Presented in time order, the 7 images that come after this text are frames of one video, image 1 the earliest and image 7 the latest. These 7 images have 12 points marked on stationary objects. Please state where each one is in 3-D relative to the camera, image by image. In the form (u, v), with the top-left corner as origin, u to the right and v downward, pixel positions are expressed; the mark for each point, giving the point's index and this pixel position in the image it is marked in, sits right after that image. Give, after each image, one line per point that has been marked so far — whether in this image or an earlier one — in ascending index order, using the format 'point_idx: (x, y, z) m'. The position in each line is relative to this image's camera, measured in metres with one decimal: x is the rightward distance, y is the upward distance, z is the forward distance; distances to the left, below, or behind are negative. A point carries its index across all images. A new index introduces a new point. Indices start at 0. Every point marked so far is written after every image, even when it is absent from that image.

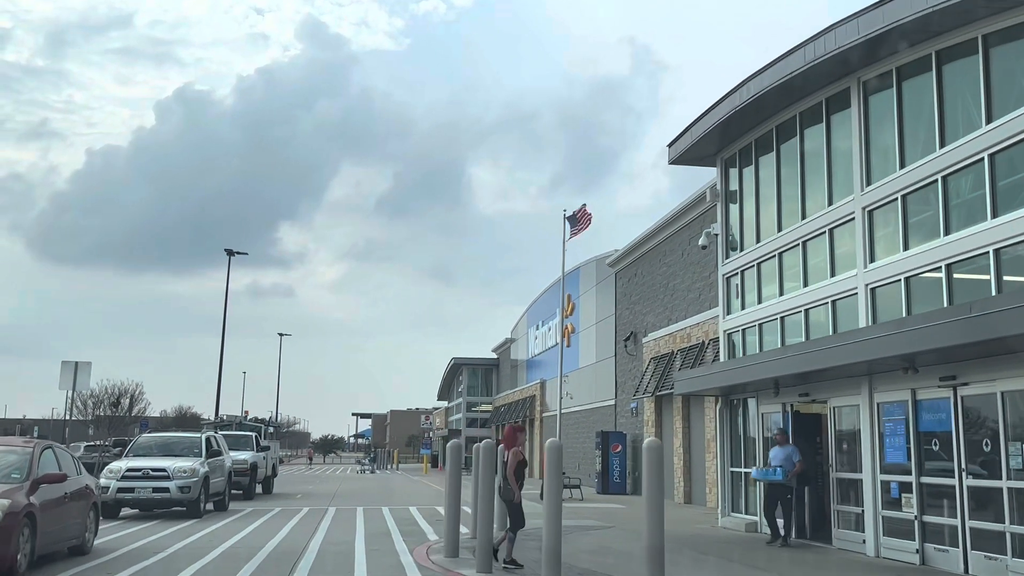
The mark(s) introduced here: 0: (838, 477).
0: (+4.7, -2.7, +13.6) m
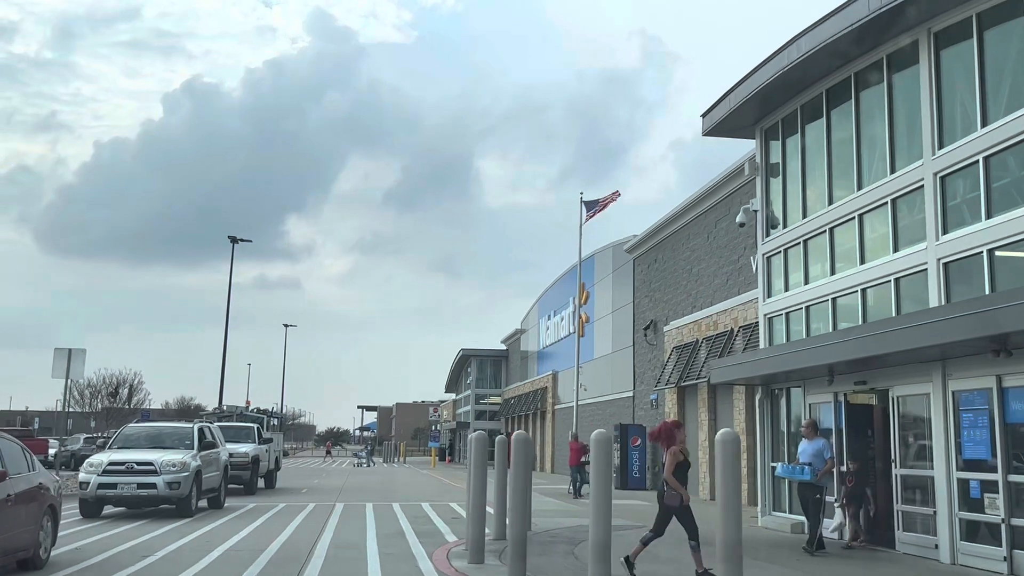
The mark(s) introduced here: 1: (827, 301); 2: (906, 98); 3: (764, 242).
0: (+5.1, -2.4, +12.3) m
1: (+4.9, -0.2, +14.7) m
2: (+5.5, +2.6, +13.0) m
3: (+4.5, +0.8, +16.7) m
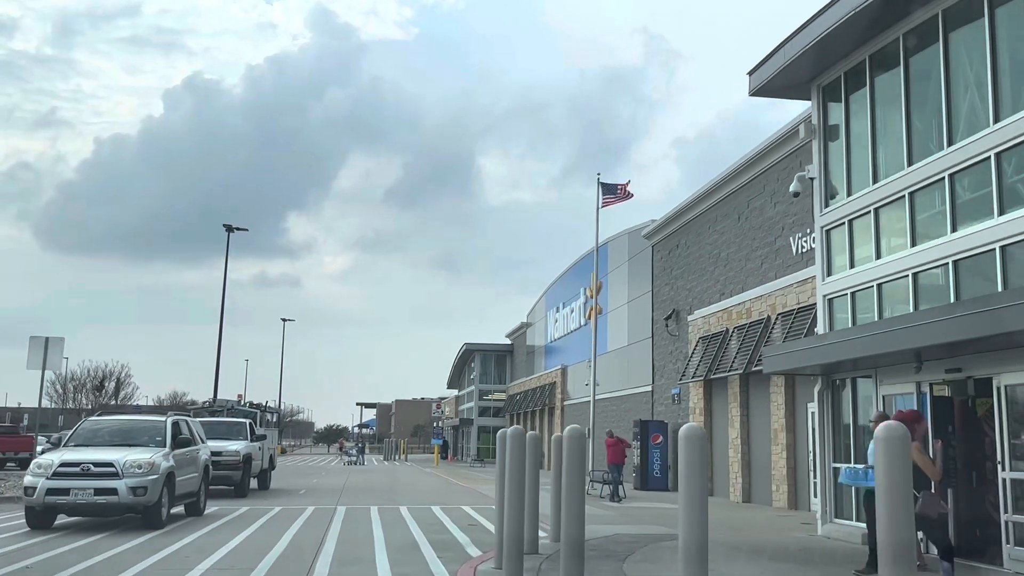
0: (+5.5, -2.1, +10.3) m
1: (+5.3, +0.2, +12.7) m
2: (+5.8, +3.0, +11.1) m
3: (+4.9, +1.2, +14.8) m
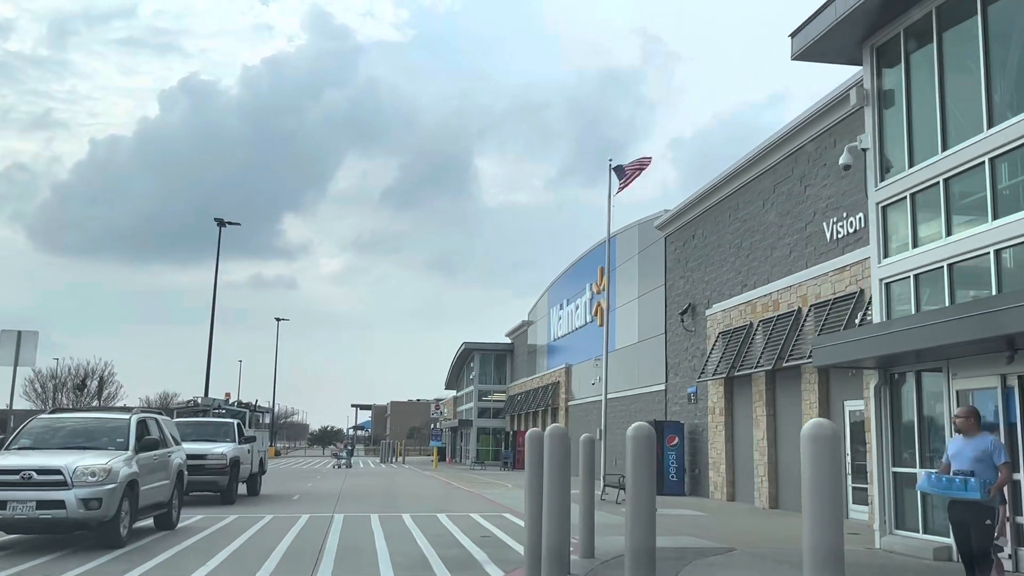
0: (+5.7, -1.9, +8.8) m
1: (+5.6, +0.4, +11.2) m
2: (+6.1, +3.2, +9.5) m
3: (+5.1, +1.4, +13.3) m
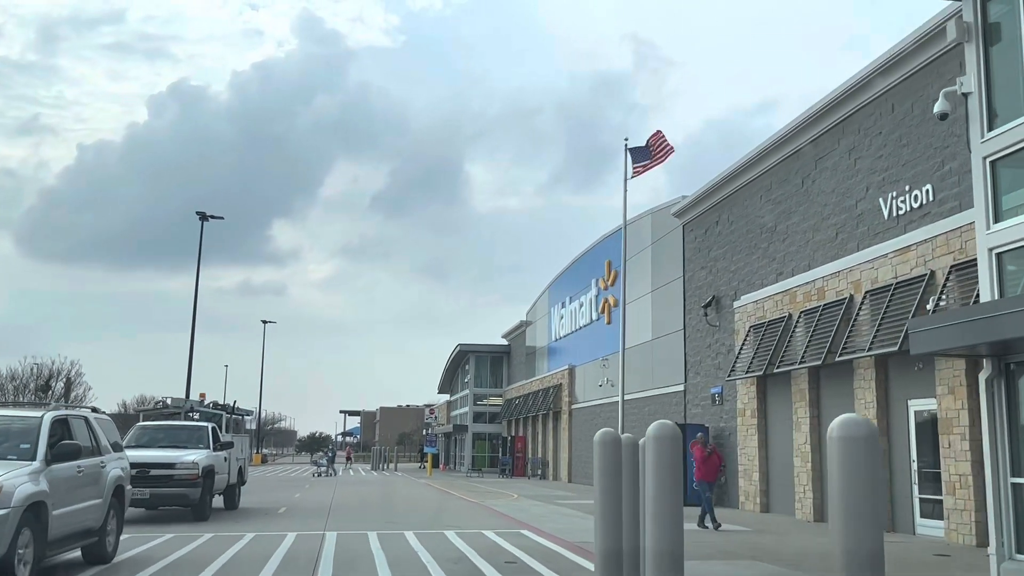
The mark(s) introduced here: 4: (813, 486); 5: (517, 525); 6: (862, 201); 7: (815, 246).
0: (+6.1, -1.5, +6.5) m
1: (+5.9, +0.7, +8.9) m
2: (+6.5, +3.5, +7.3) m
3: (+5.5, +1.7, +11.0) m
4: (+5.9, -3.9, +18.6) m
5: (+0.1, -4.3, +17.0) m
6: (+6.6, +1.6, +17.8) m
7: (+6.3, +0.9, +19.4) m
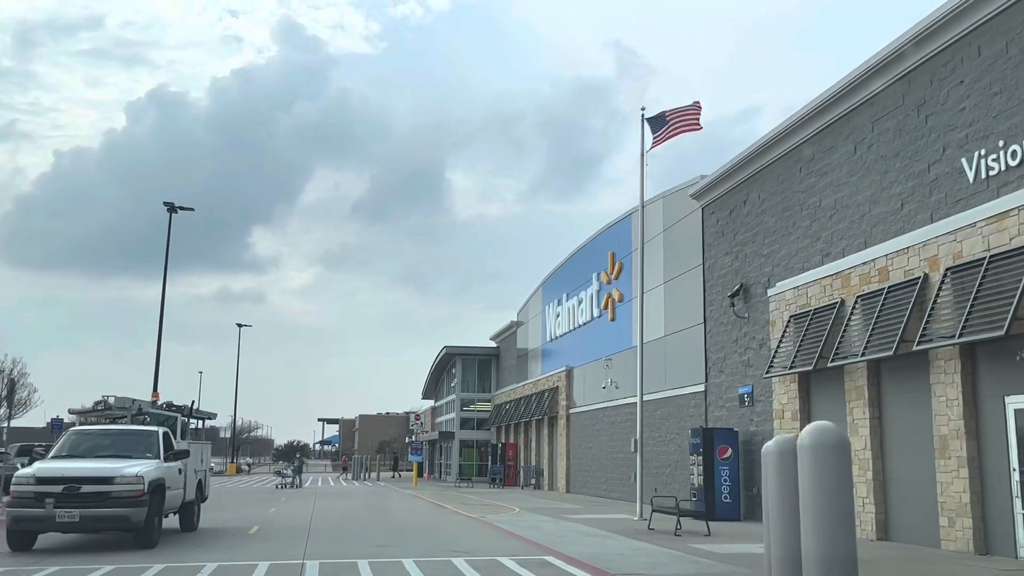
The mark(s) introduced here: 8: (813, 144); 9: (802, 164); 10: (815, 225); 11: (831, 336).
0: (+6.6, -1.1, +3.9) m
1: (+6.3, +1.1, +6.3) m
2: (+6.9, +4.0, +4.7) m
3: (+5.8, +2.1, +8.4) m
4: (+6.2, -3.6, +15.9) m
5: (+0.3, -3.9, +14.2) m
6: (+6.8, +2.0, +15.2) m
7: (+6.4, +1.2, +16.8) m
8: (+6.1, +2.9, +19.2) m
9: (+6.0, +2.6, +19.6) m
10: (+6.1, +1.3, +18.9) m
11: (+5.9, -0.9, +17.4) m
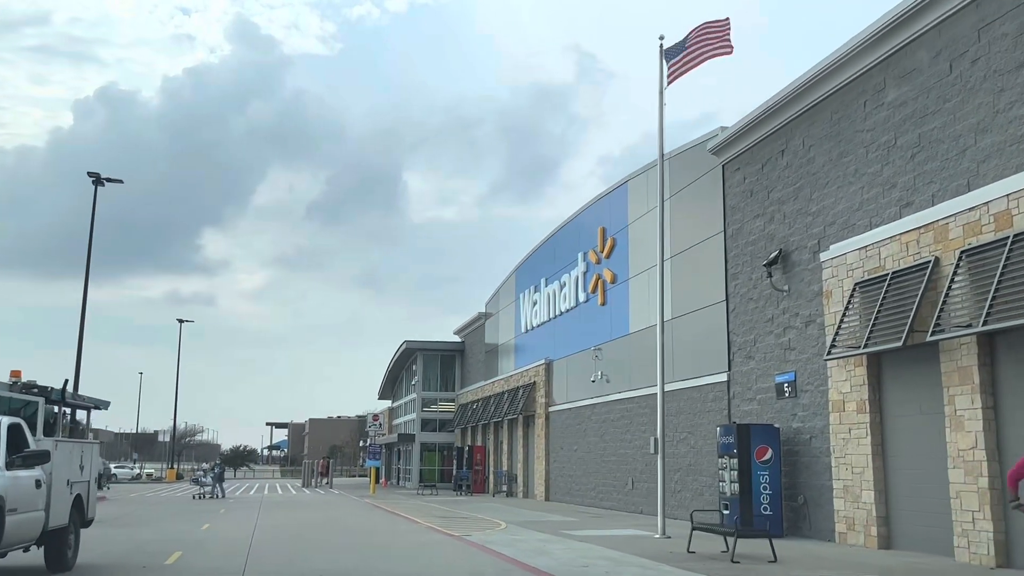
0: (+7.3, -0.4, +0.2) m
1: (+6.9, +1.8, +2.6) m
2: (+7.6, +4.7, +1.0) m
3: (+6.3, +2.8, +4.6) m
4: (+6.2, -2.9, +12.1) m
5: (+0.5, -3.2, +10.1) m
6: (+7.0, +2.6, +11.4) m
7: (+6.5, +1.9, +13.0) m
8: (+6.1, +3.6, +15.4) m
9: (+6.0, +3.2, +15.8) m
10: (+6.0, +1.9, +15.1) m
11: (+5.9, -0.2, +13.6) m
